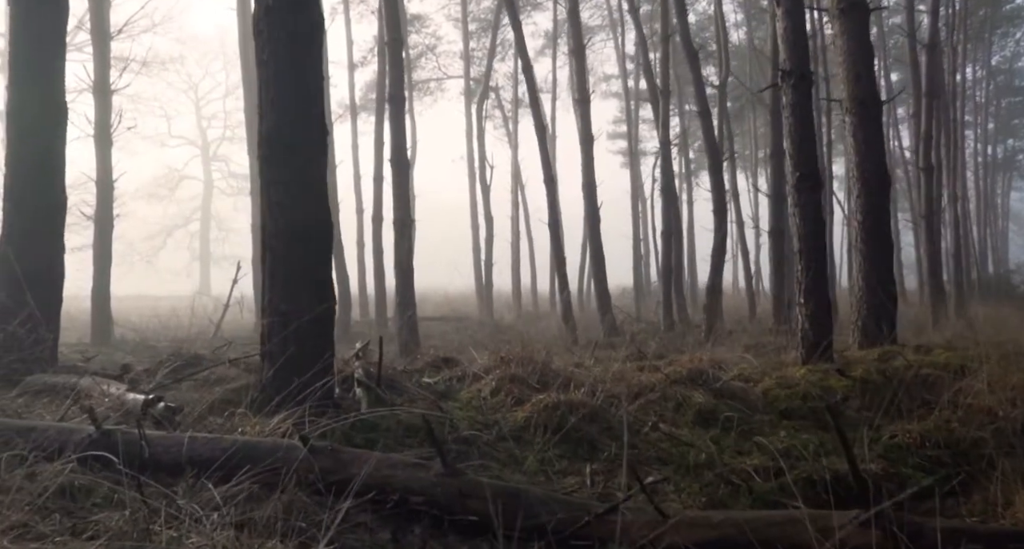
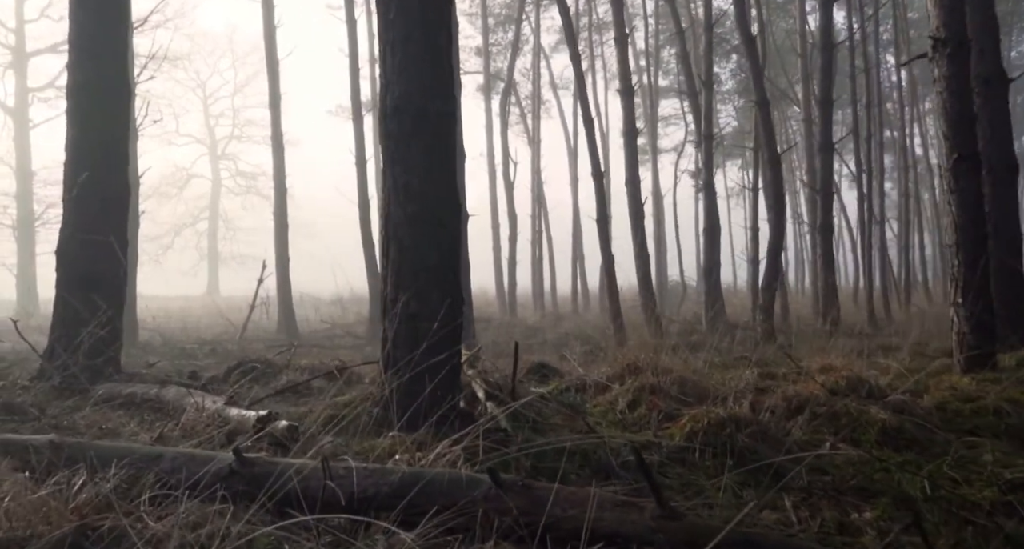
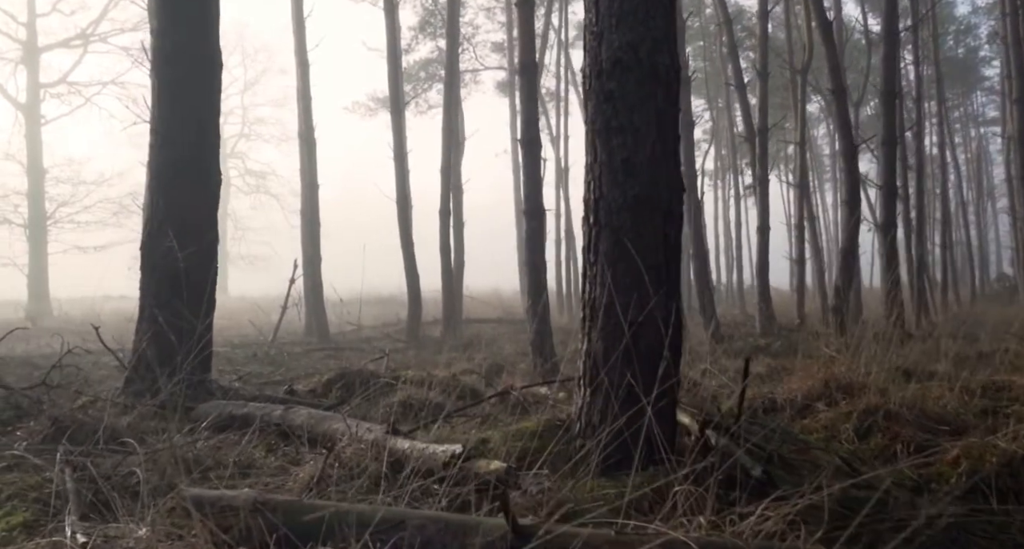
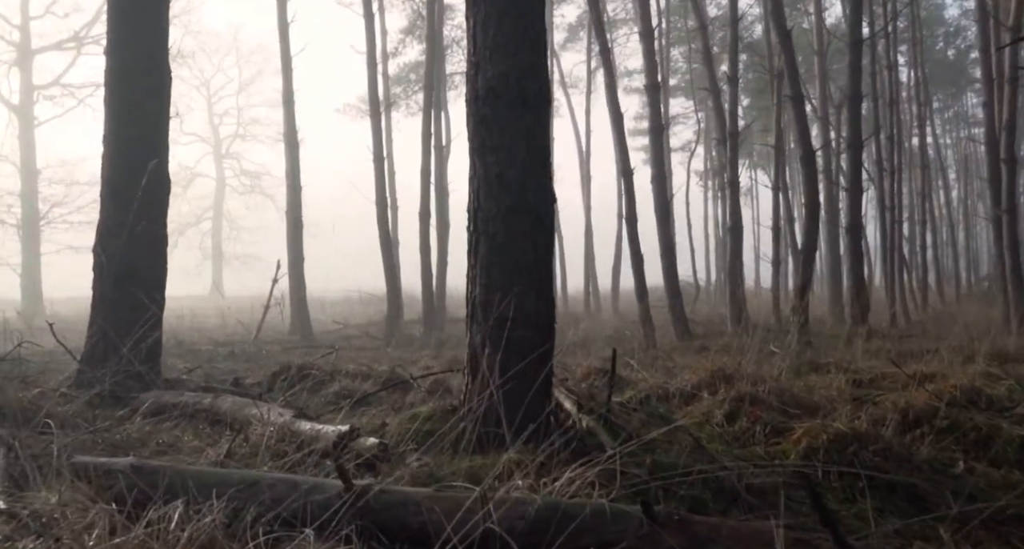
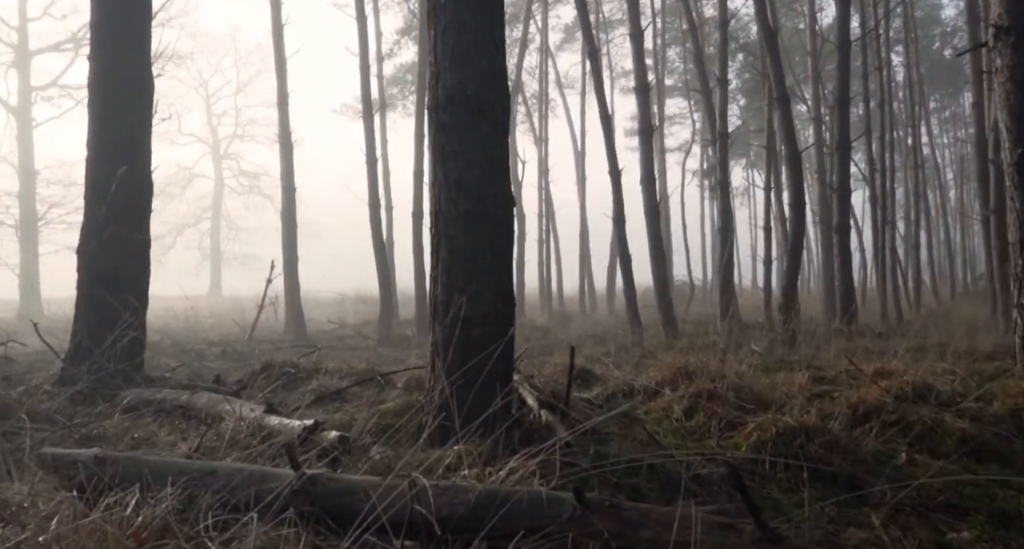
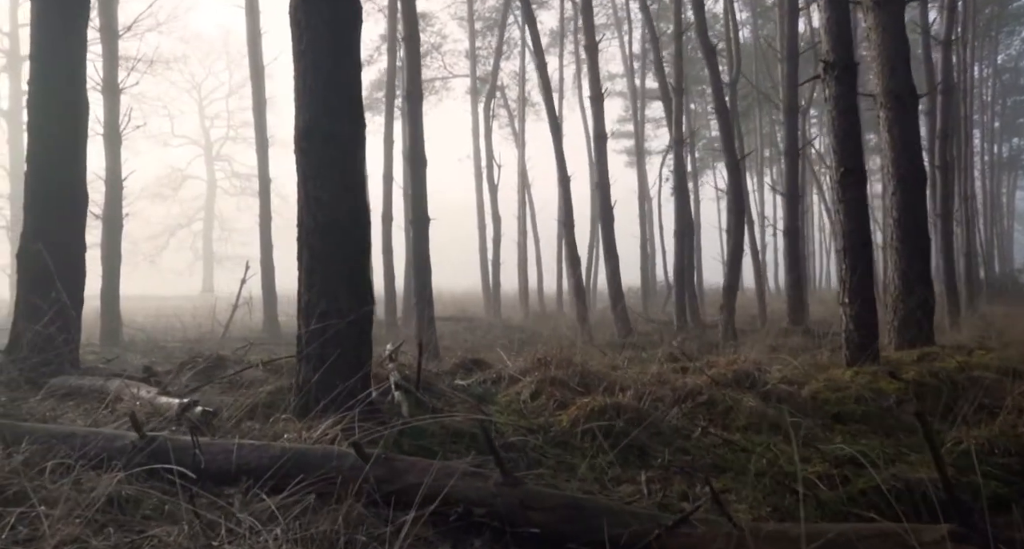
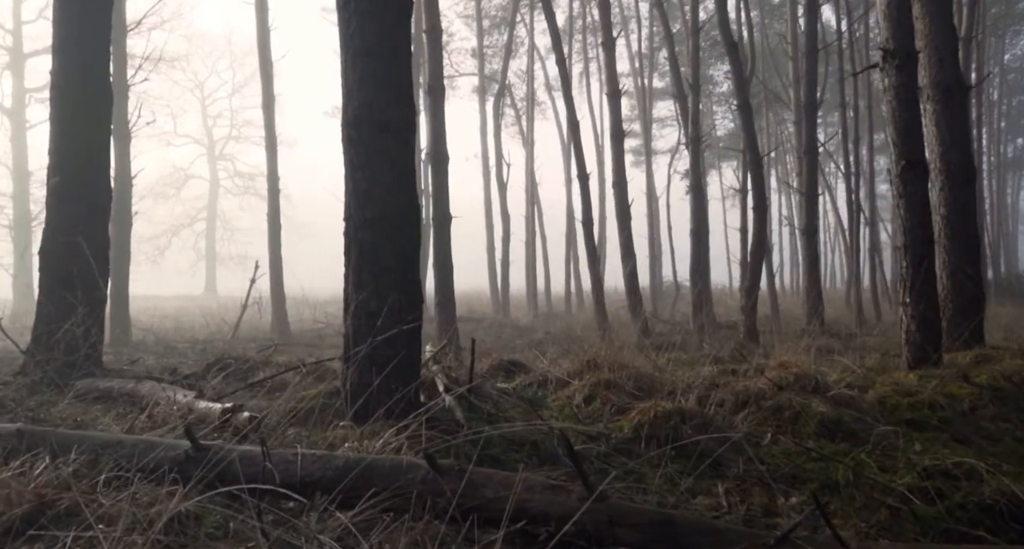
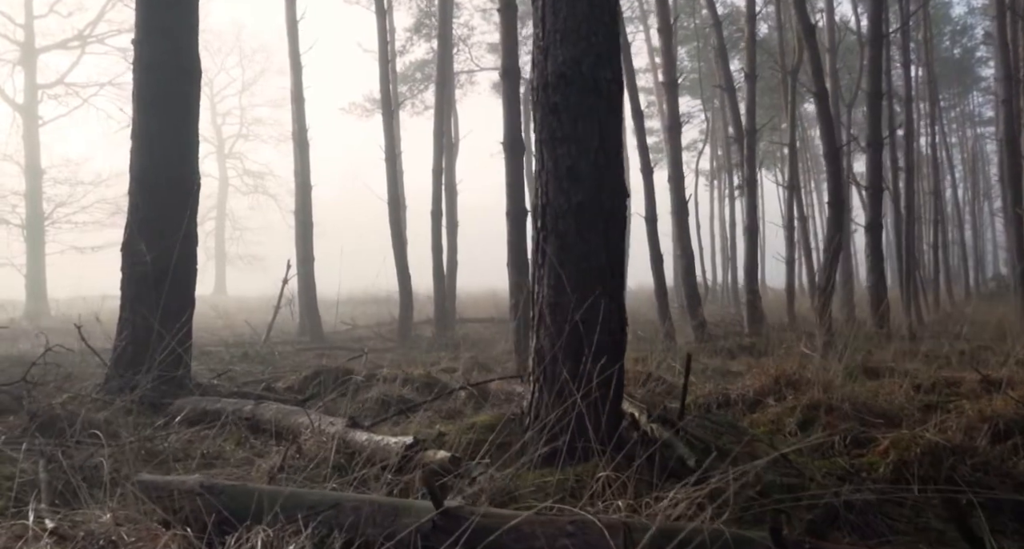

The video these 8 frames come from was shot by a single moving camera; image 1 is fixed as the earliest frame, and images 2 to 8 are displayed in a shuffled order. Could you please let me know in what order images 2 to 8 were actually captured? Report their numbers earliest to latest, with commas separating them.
6, 7, 2, 5, 4, 8, 3
